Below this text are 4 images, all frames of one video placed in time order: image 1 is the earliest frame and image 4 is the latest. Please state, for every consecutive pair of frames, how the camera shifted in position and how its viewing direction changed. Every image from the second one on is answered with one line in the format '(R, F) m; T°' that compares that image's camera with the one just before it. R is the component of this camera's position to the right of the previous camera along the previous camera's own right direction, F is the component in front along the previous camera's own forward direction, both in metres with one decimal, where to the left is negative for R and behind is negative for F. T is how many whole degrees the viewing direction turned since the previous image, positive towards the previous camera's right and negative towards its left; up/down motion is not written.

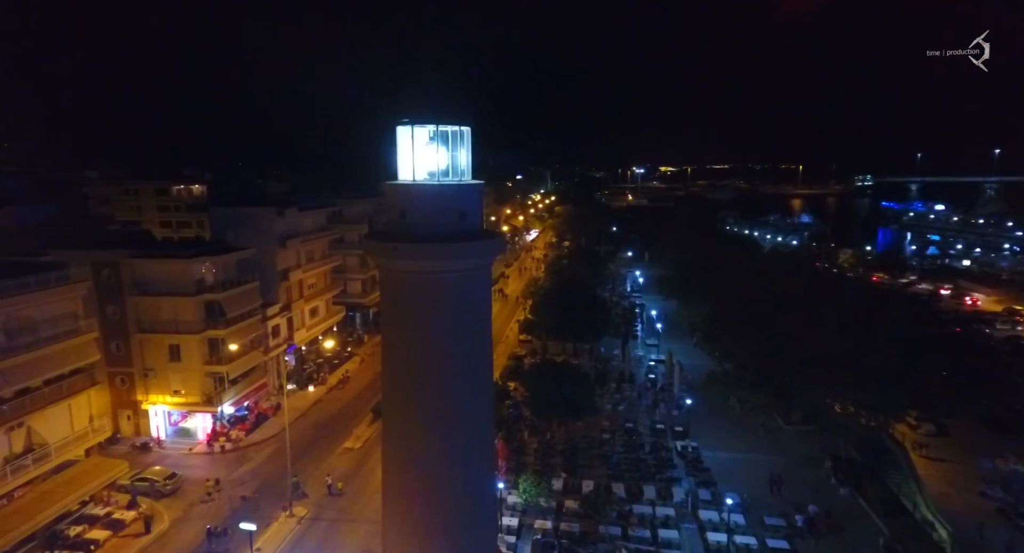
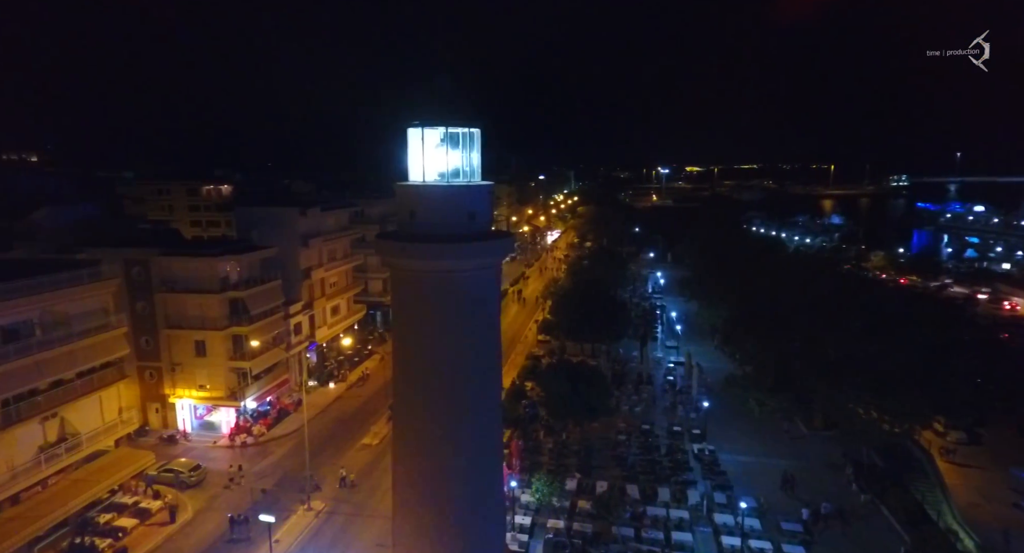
(+0.4, -0.2) m; -2°
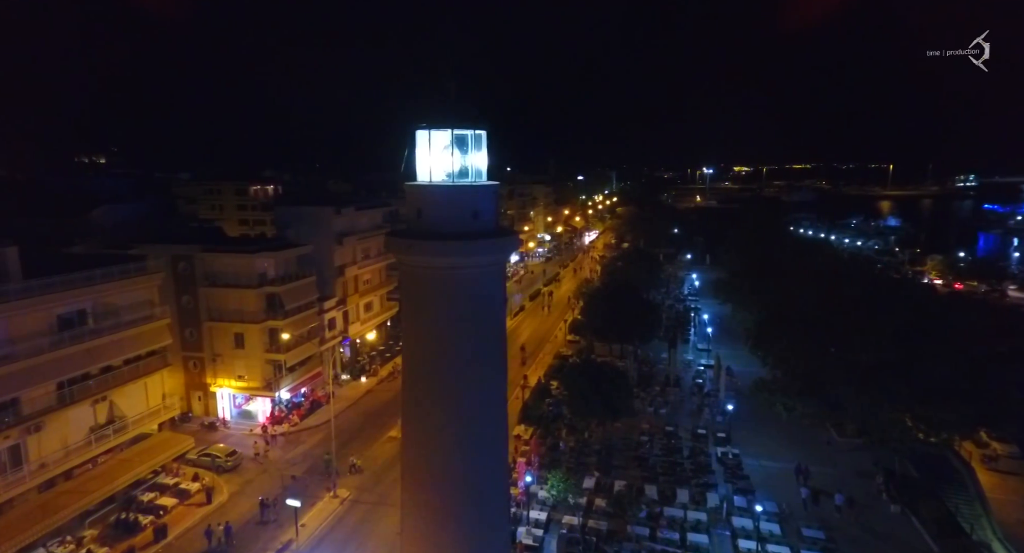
(+1.0, -0.4) m; -5°
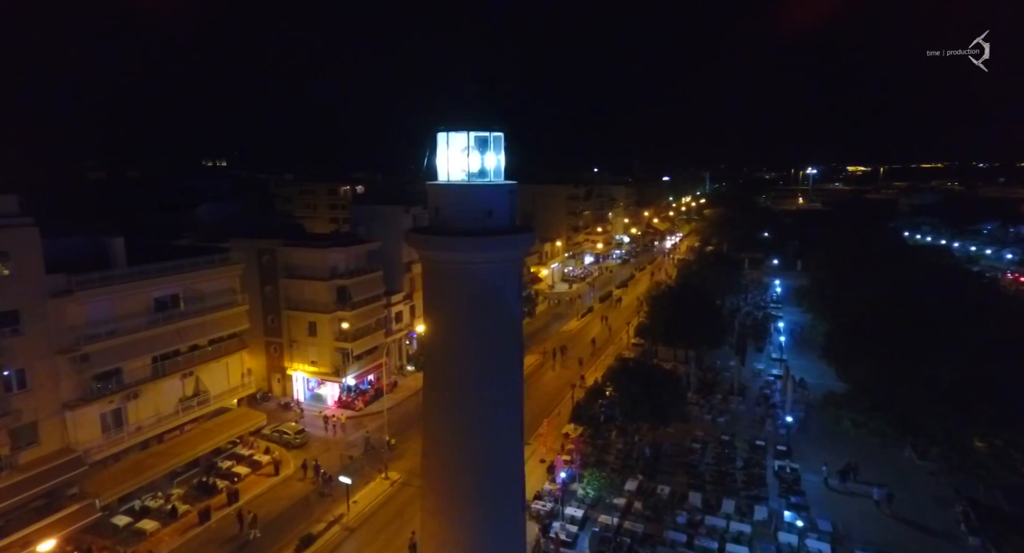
(+2.2, -0.3) m; -10°
